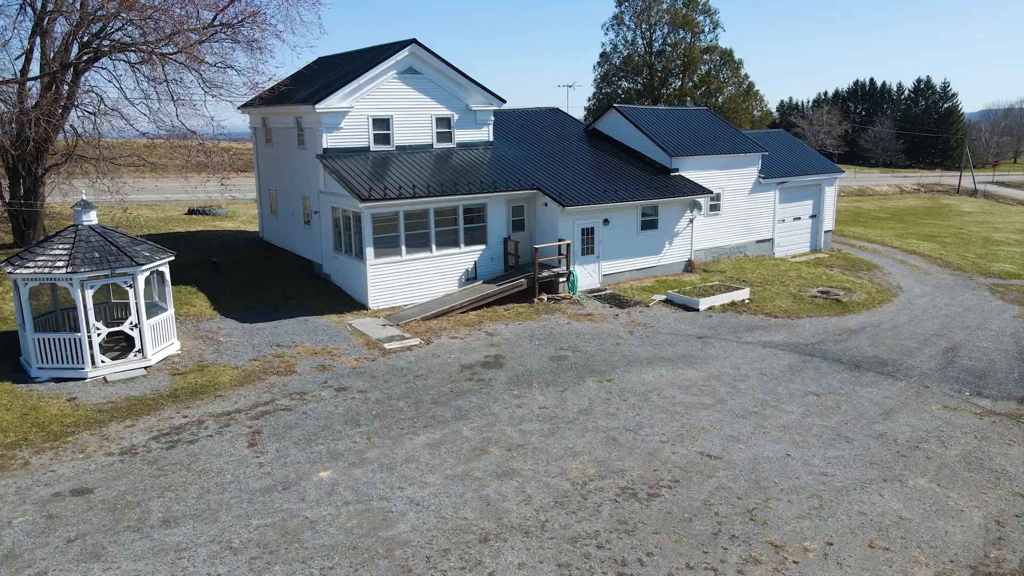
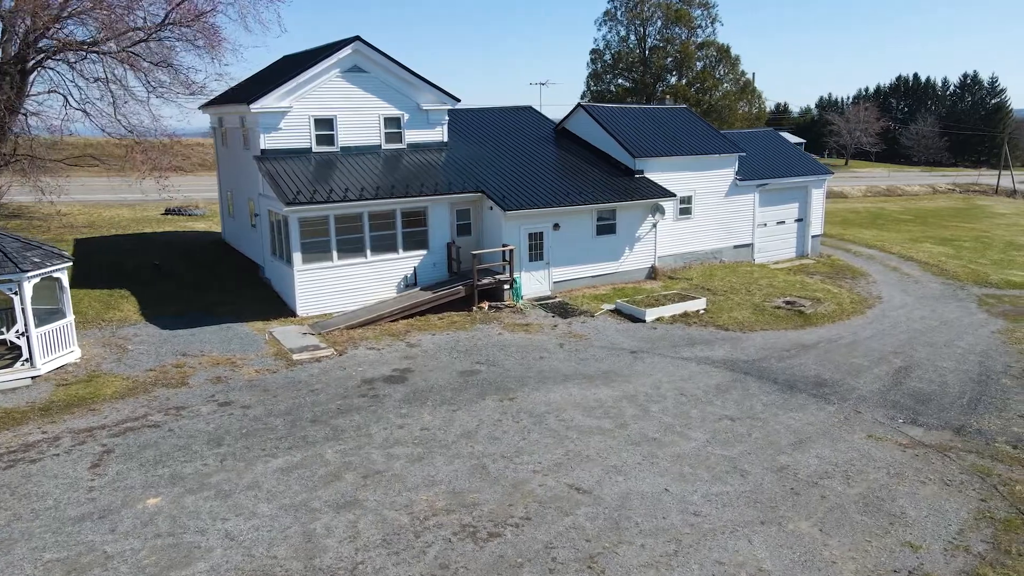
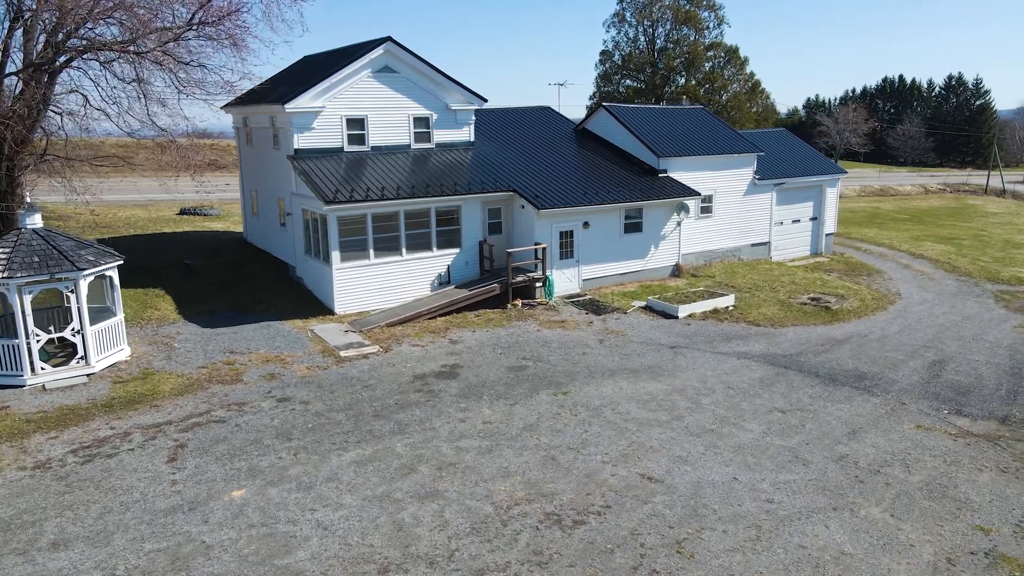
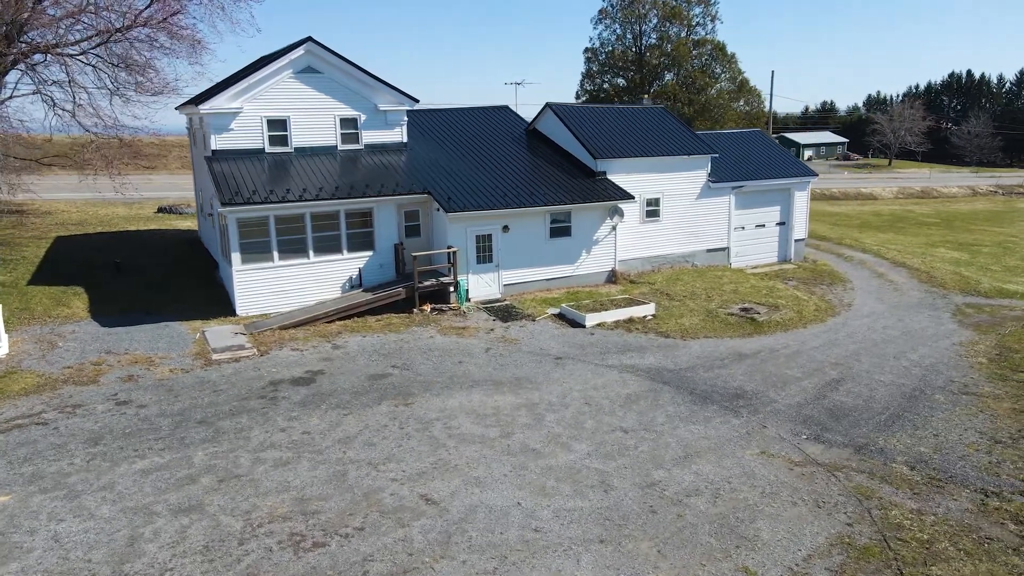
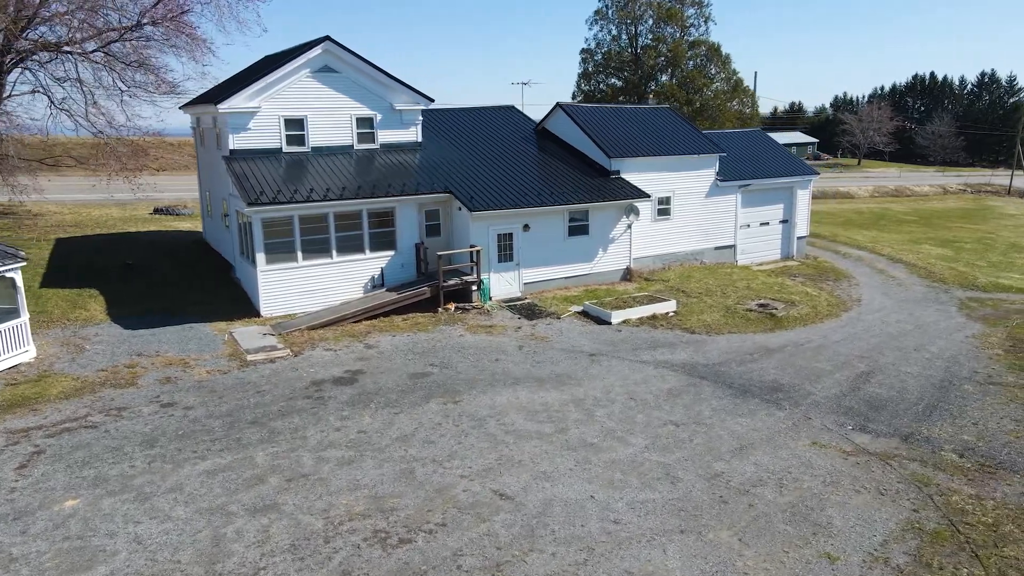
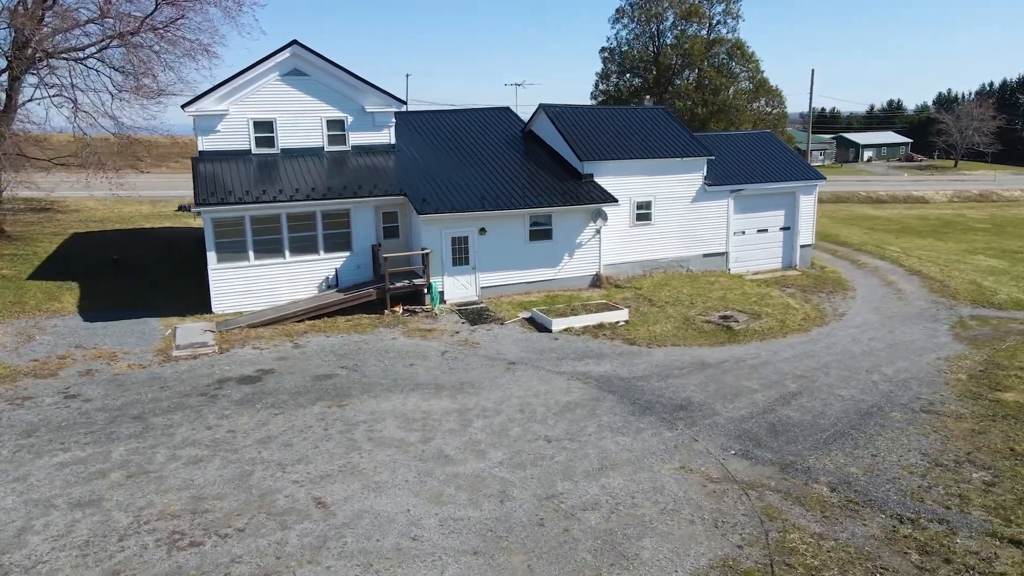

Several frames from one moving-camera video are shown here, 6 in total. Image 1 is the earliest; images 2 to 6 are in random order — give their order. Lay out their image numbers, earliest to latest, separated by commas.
3, 2, 5, 4, 6
